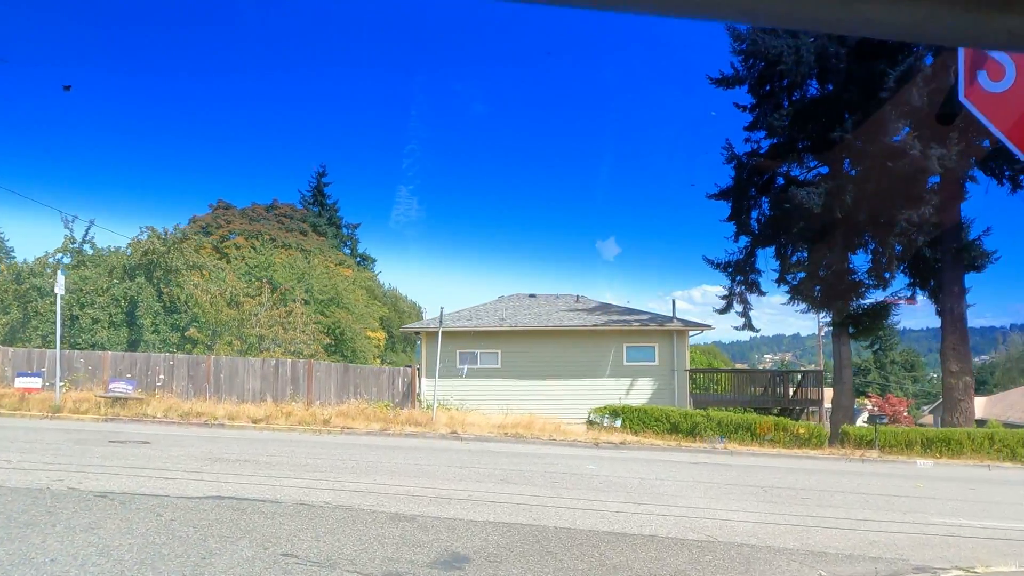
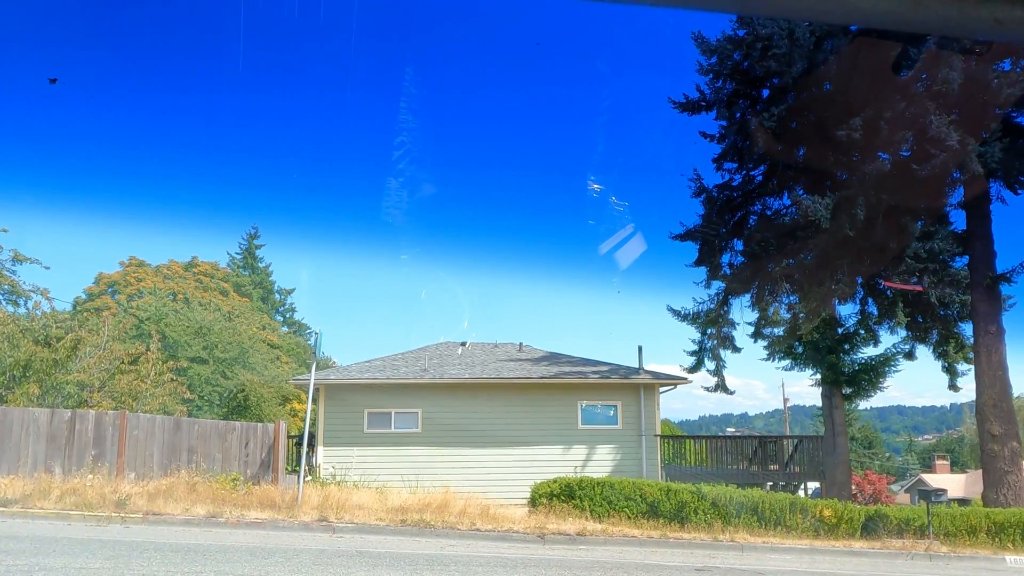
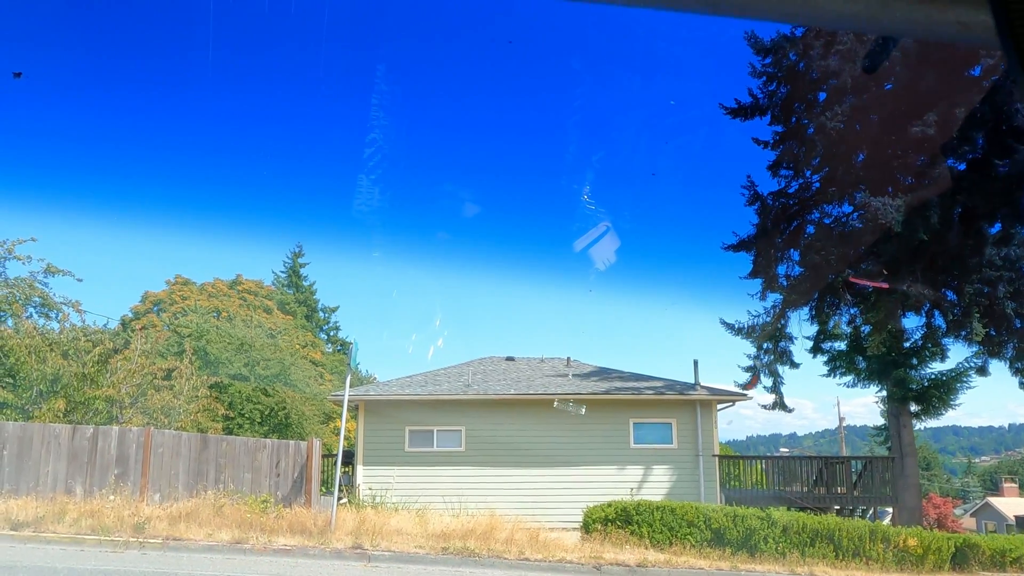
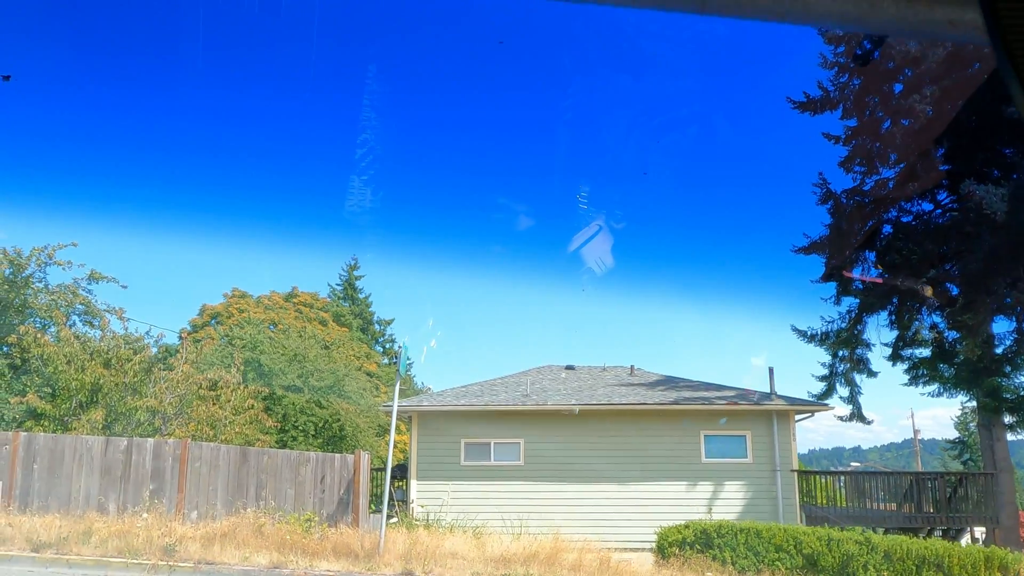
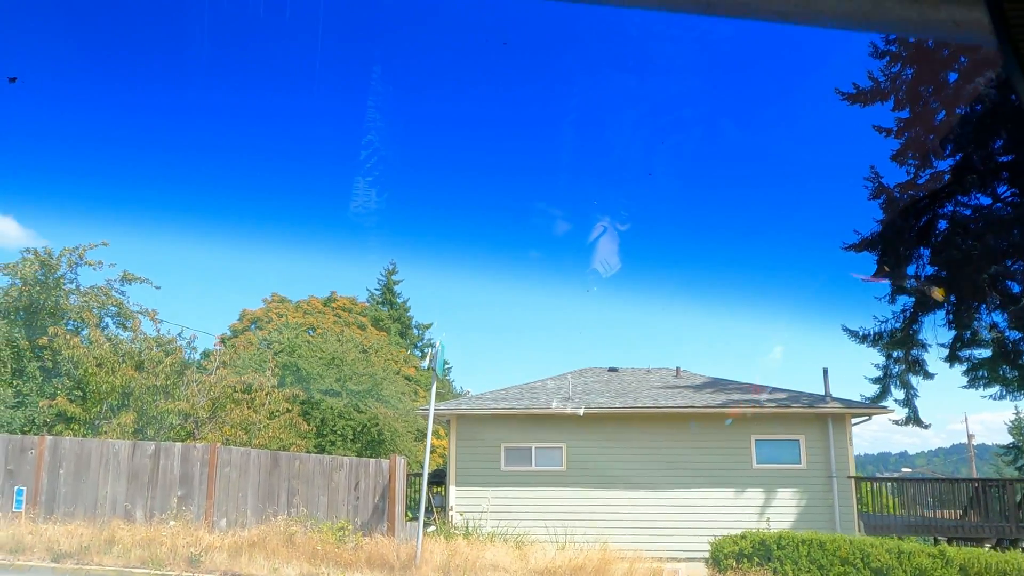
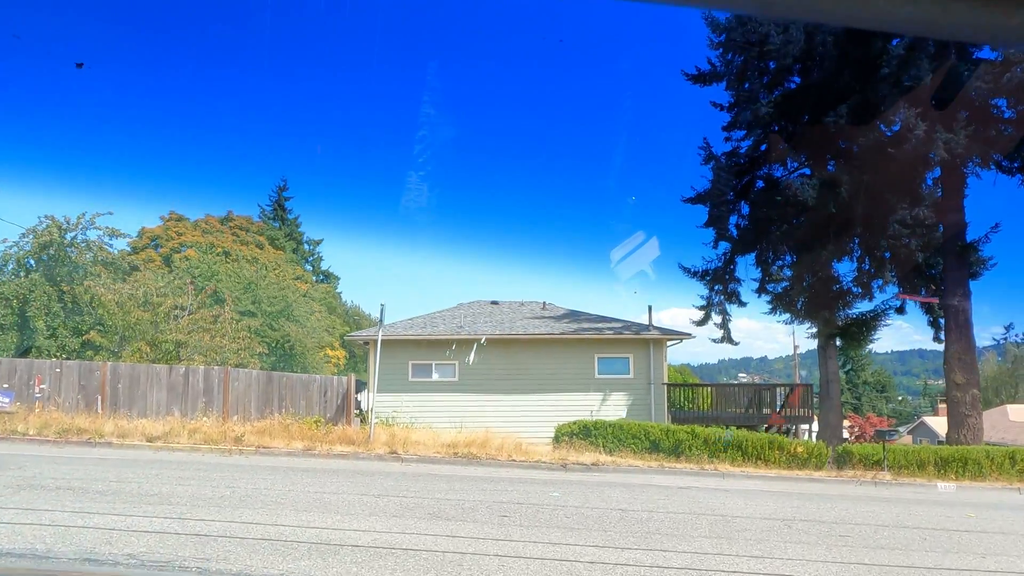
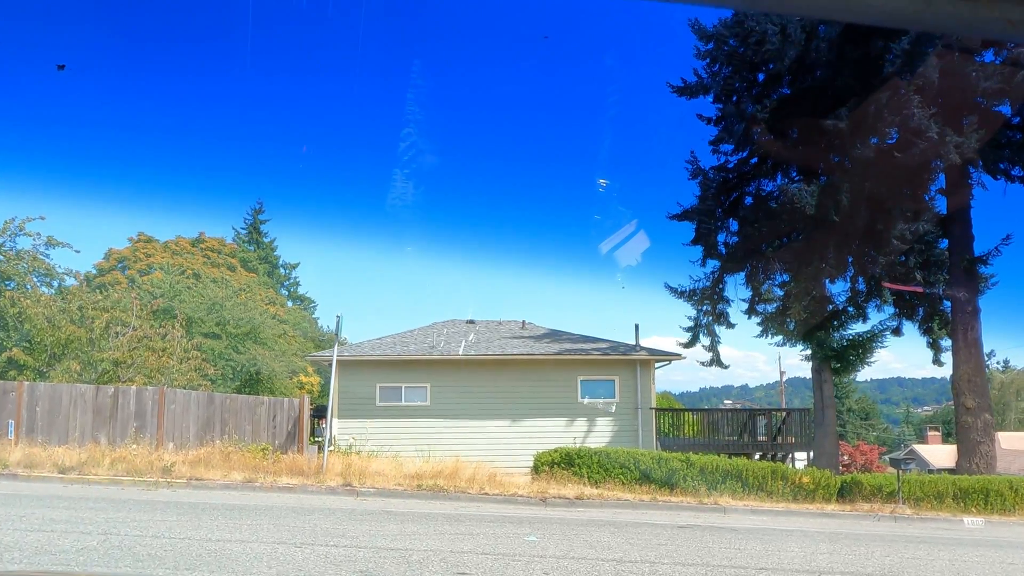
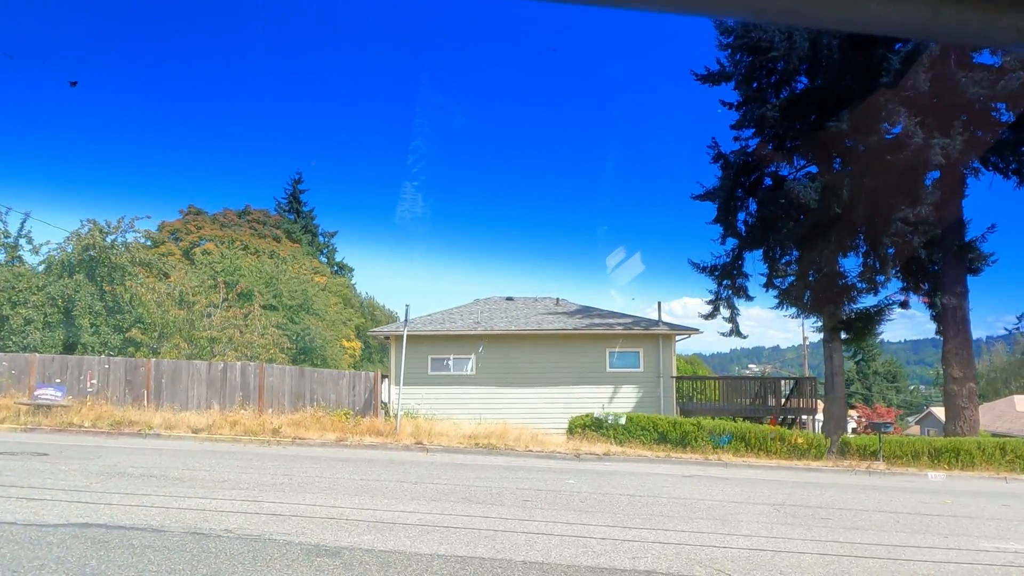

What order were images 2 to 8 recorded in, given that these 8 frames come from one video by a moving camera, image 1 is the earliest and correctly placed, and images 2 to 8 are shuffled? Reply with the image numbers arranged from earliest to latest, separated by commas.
8, 6, 7, 2, 3, 4, 5
